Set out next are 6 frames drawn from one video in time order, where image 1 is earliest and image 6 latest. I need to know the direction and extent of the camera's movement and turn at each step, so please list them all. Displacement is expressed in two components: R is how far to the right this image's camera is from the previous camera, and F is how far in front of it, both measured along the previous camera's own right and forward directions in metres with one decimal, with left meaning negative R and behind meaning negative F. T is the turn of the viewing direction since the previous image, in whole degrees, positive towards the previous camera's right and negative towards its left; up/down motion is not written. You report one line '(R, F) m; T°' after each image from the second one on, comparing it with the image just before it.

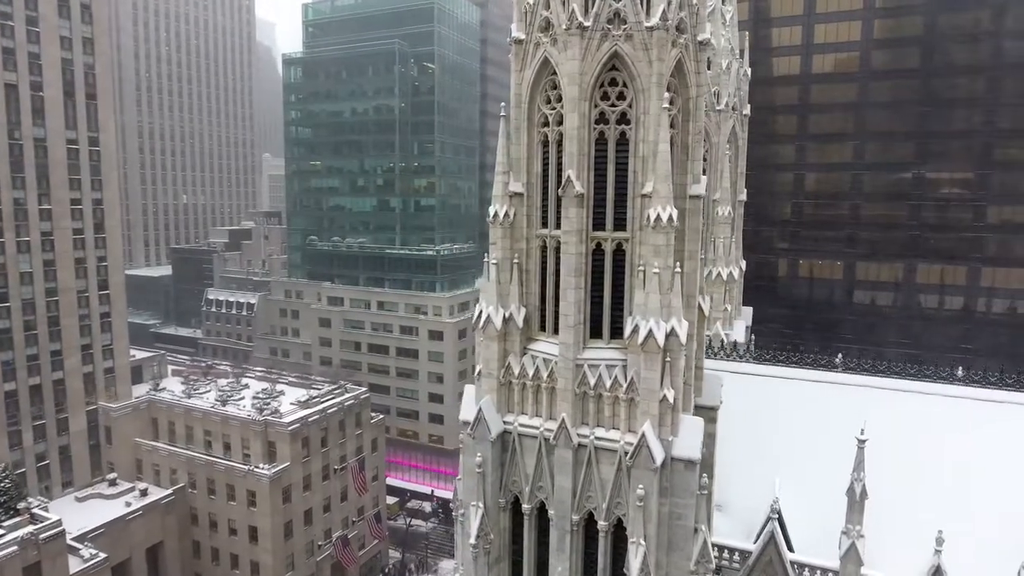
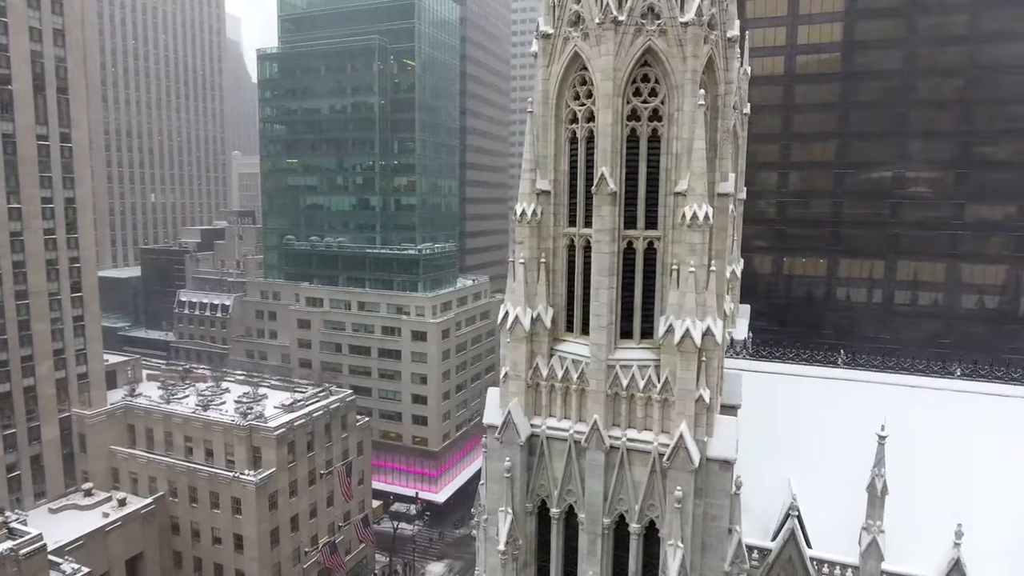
(-1.5, +0.4) m; +3°
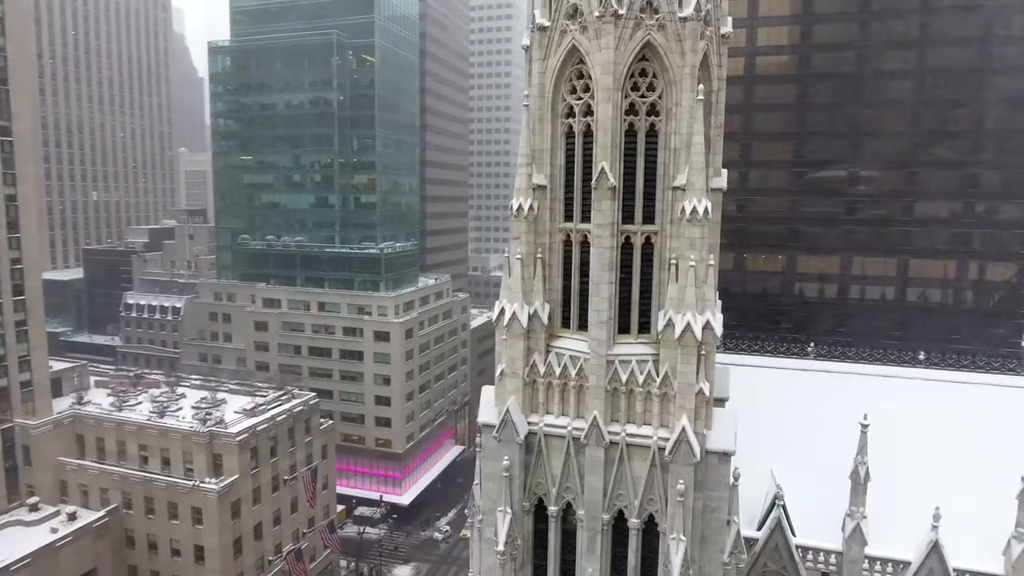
(-1.1, +0.3) m; +4°
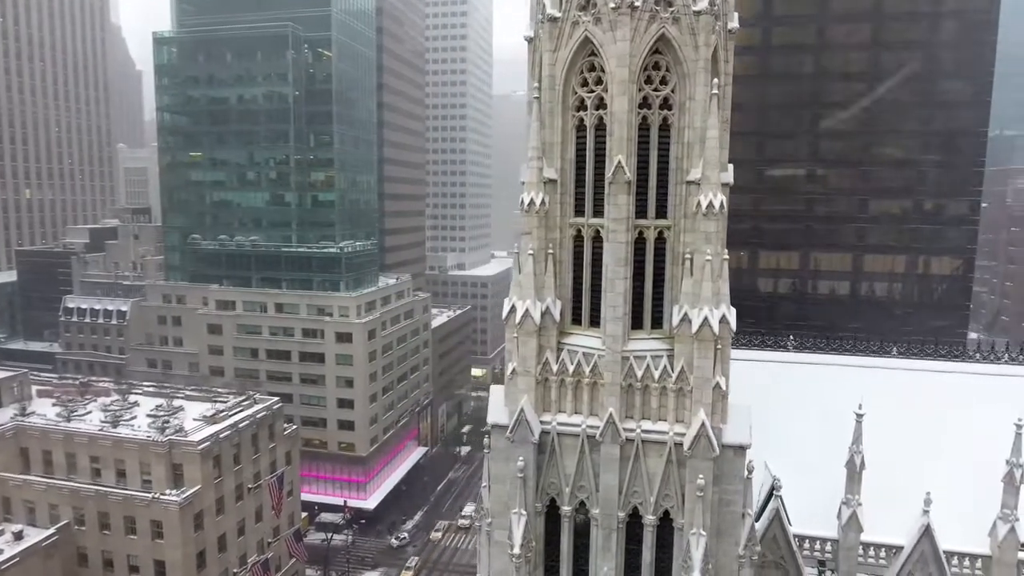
(-1.6, +0.4) m; +5°
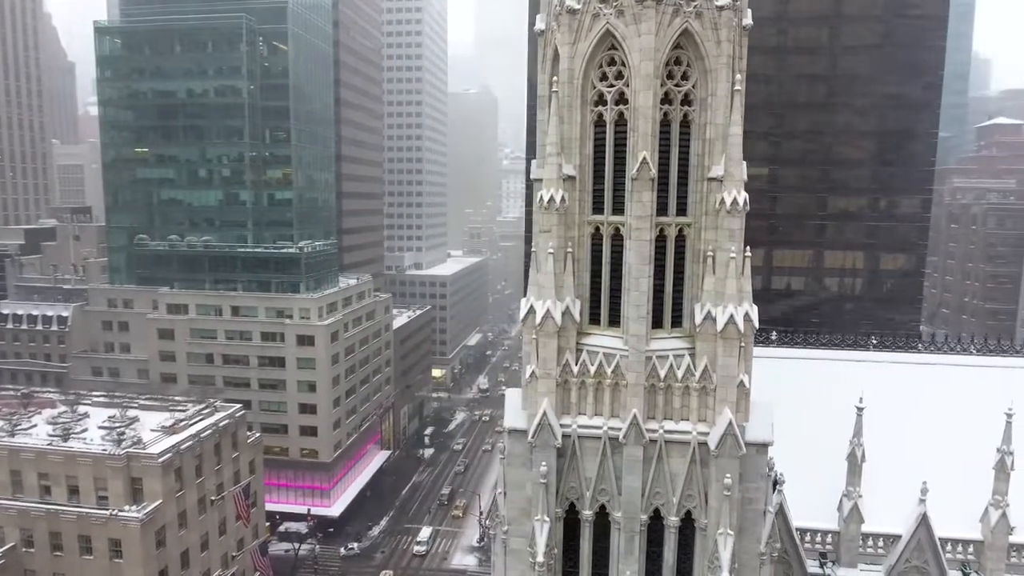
(-1.7, +0.6) m; +5°
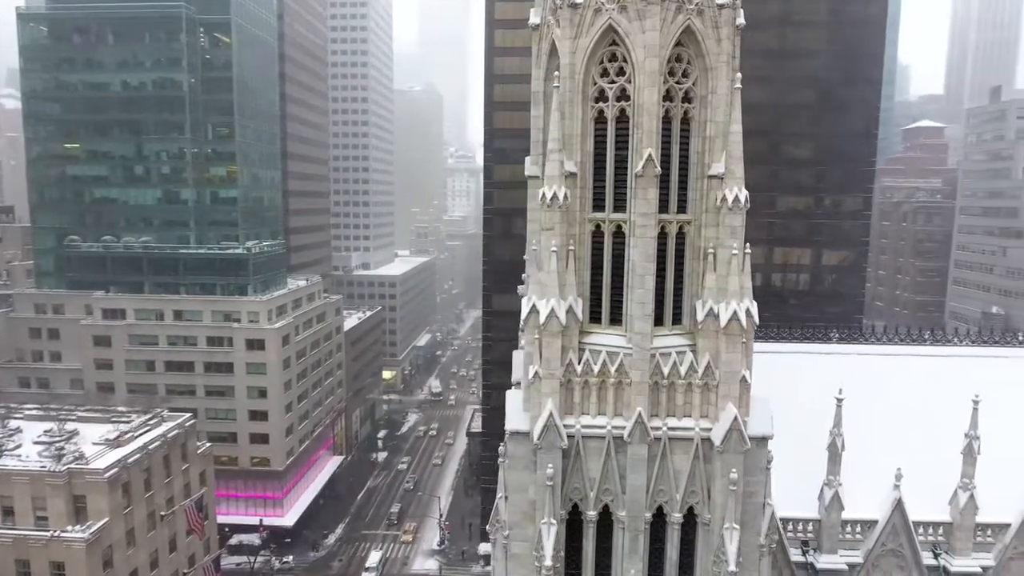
(-1.5, +0.4) m; +5°
